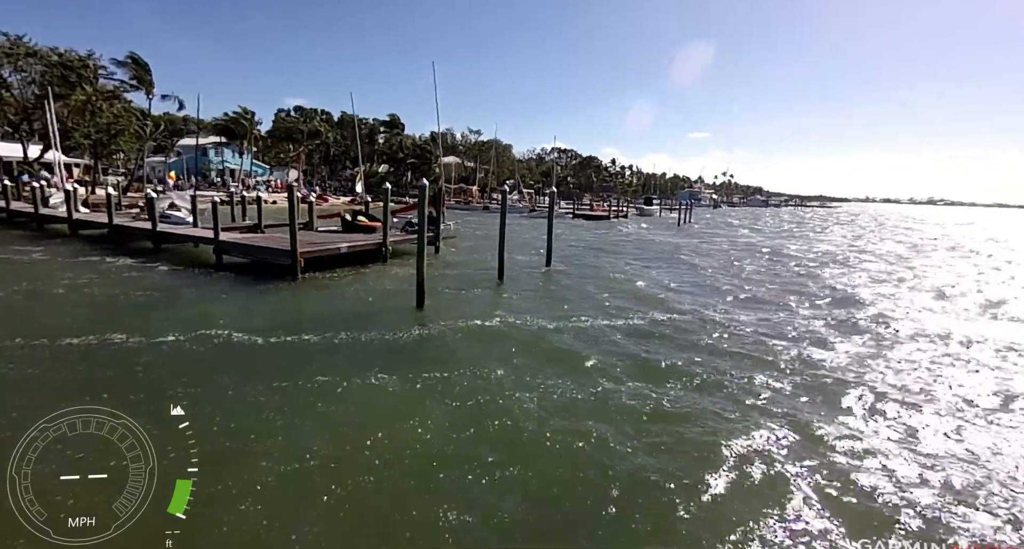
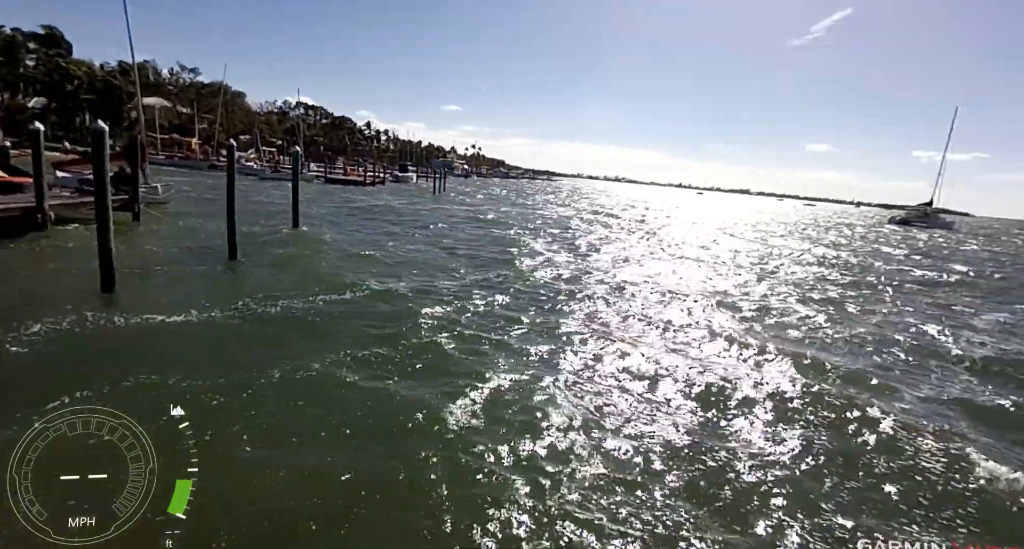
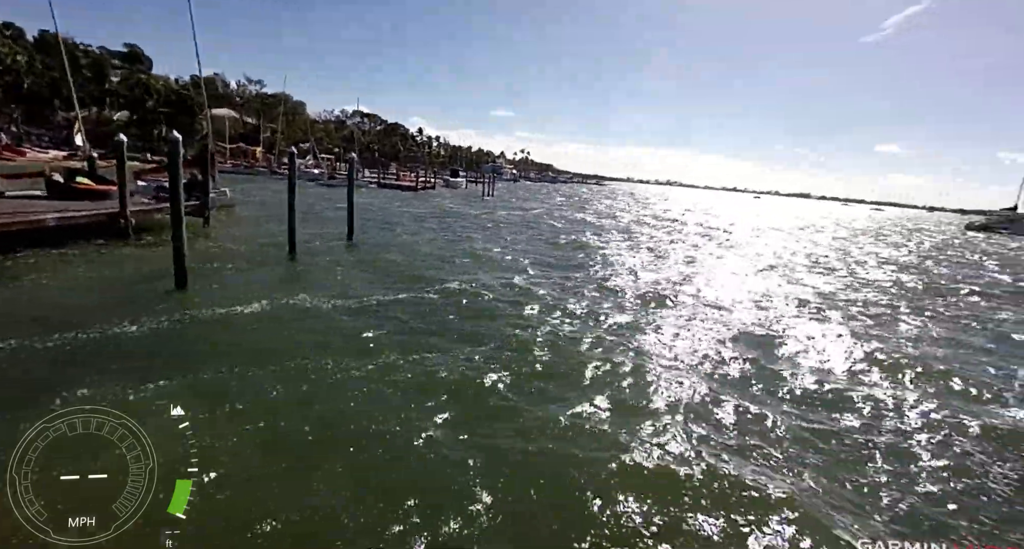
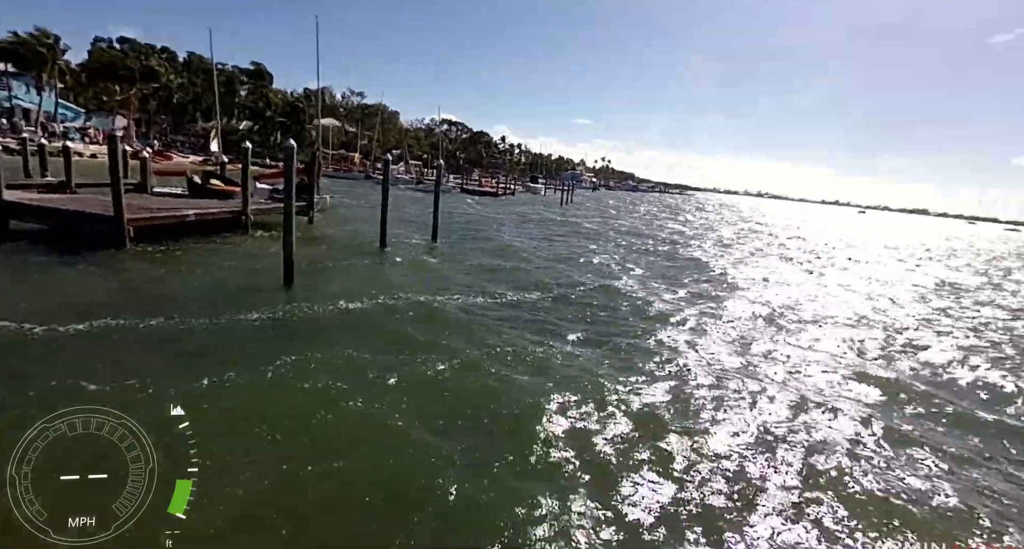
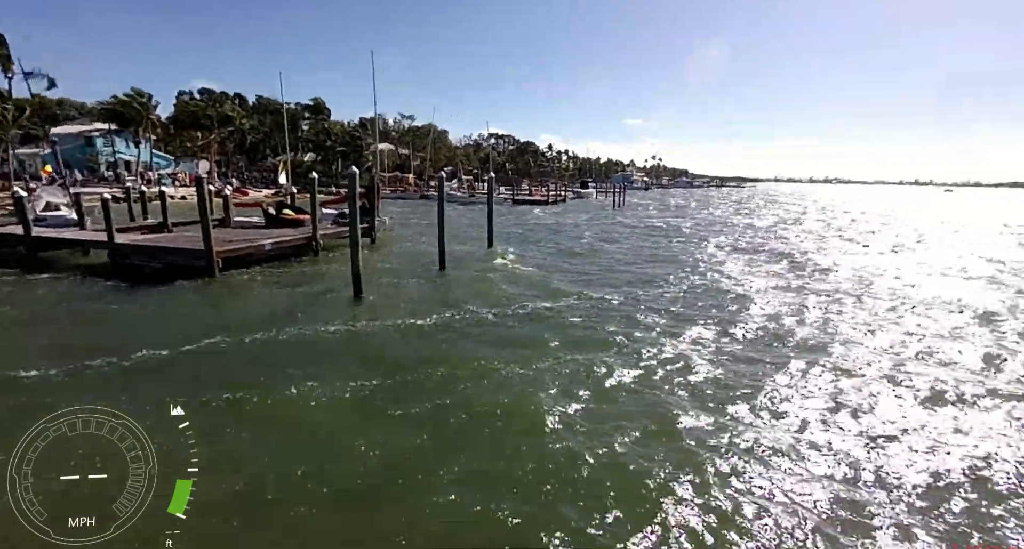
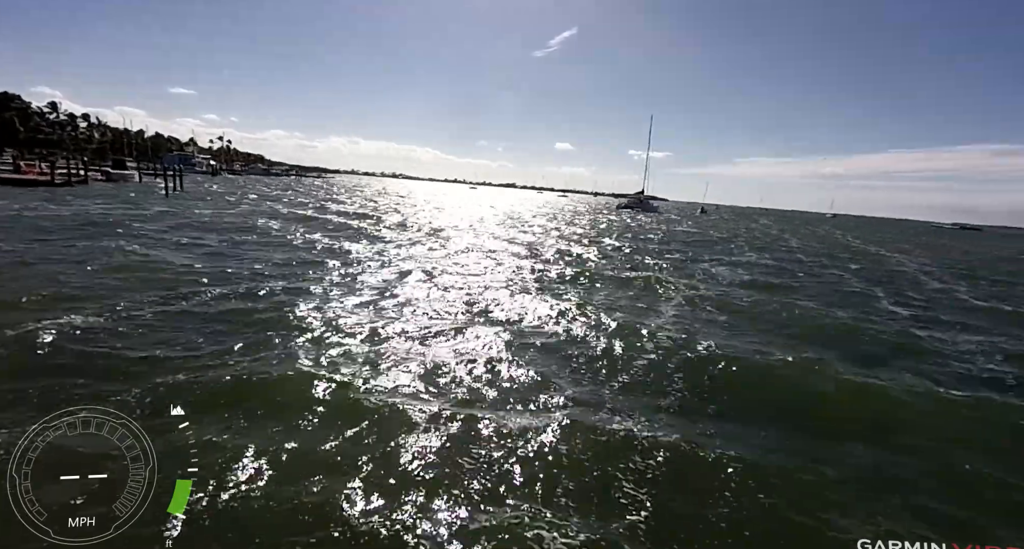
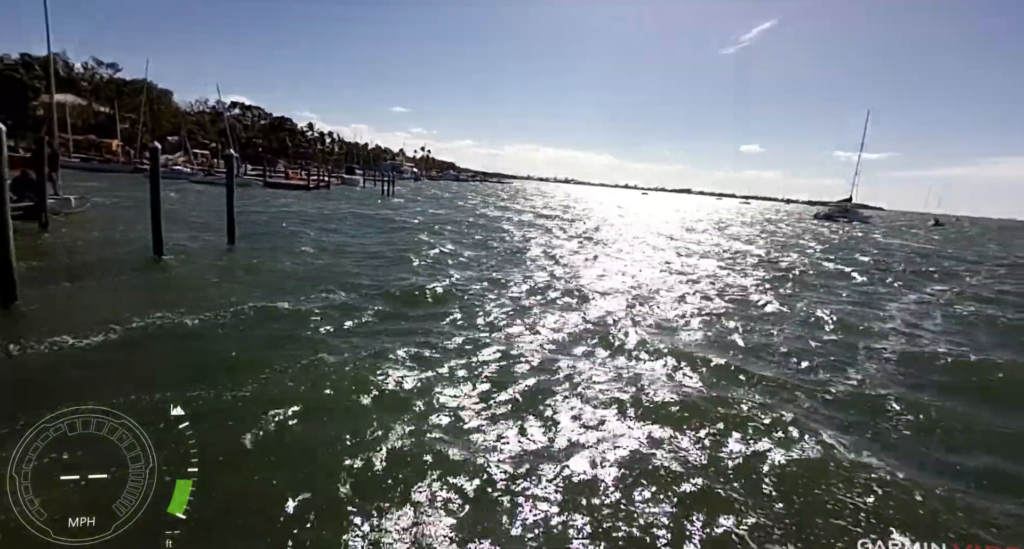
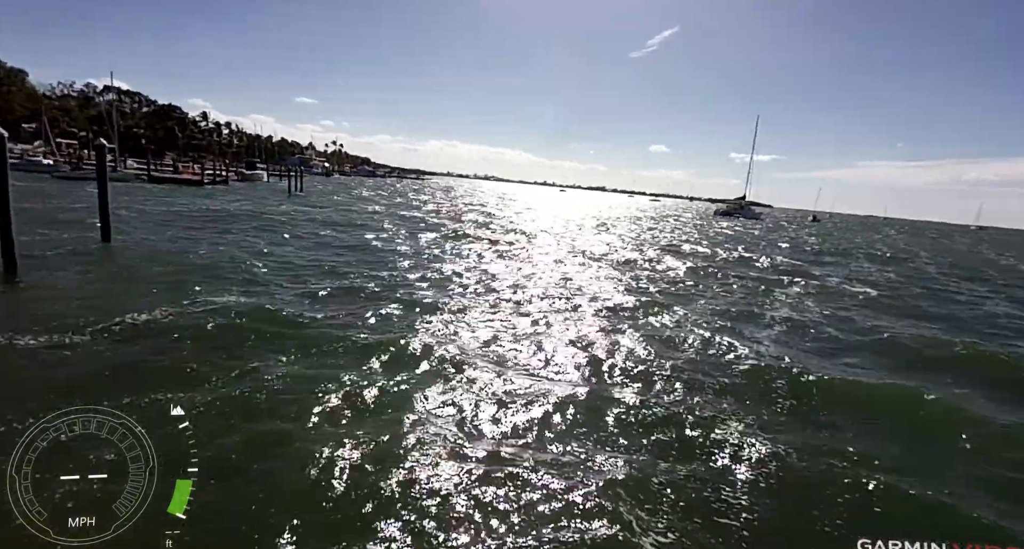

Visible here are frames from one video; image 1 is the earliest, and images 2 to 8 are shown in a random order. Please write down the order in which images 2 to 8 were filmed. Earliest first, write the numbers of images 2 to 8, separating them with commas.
5, 4, 3, 2, 7, 8, 6
